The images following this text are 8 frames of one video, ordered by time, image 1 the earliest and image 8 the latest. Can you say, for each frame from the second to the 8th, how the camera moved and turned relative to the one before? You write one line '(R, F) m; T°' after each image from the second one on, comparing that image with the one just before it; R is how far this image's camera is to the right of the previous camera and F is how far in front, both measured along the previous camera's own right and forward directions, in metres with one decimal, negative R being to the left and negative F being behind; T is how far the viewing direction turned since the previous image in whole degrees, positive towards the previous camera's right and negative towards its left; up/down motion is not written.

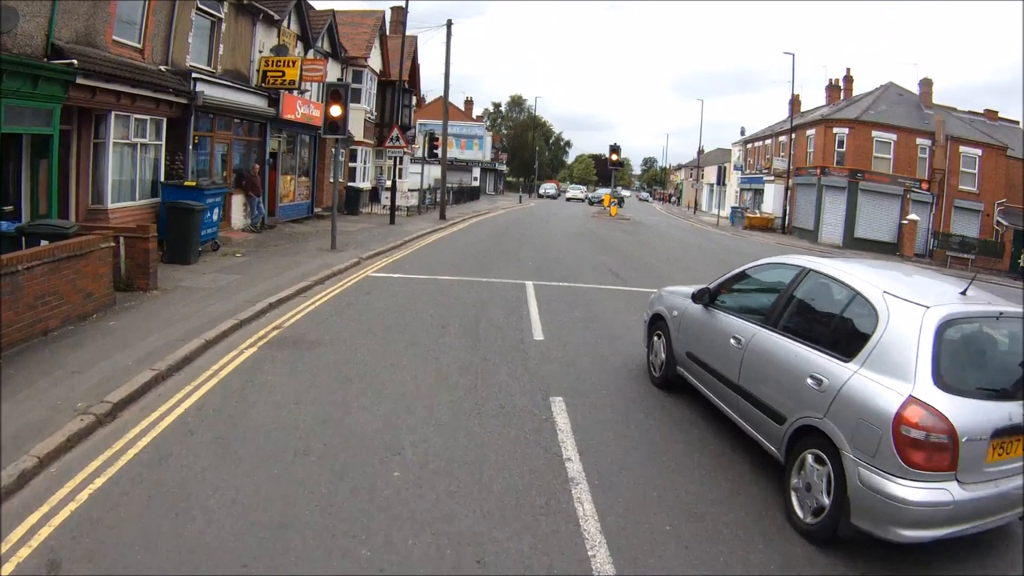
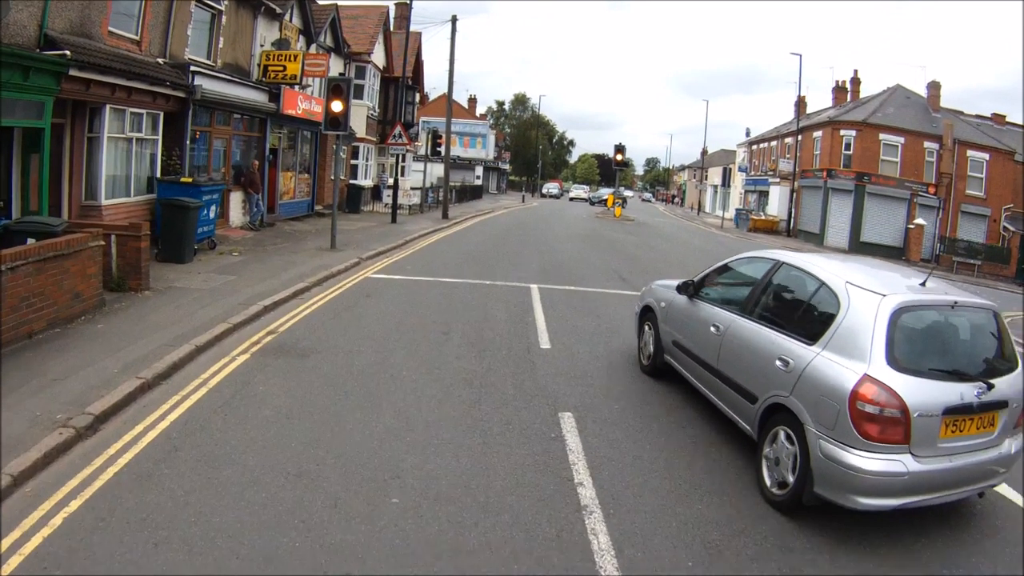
(-0.1, +0.4) m; 0°
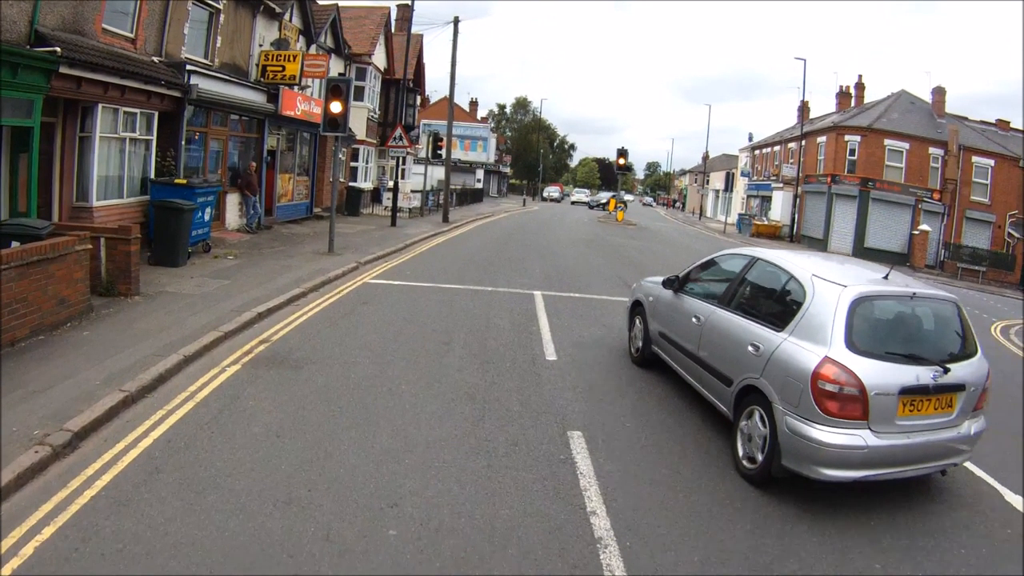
(-0.1, +0.3) m; 0°
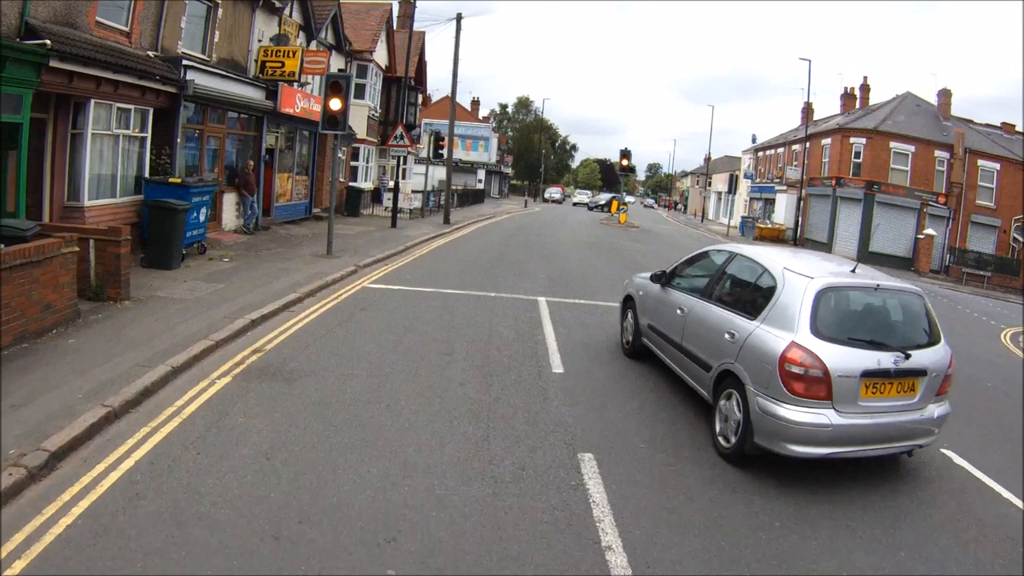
(-0.1, +0.3) m; 0°
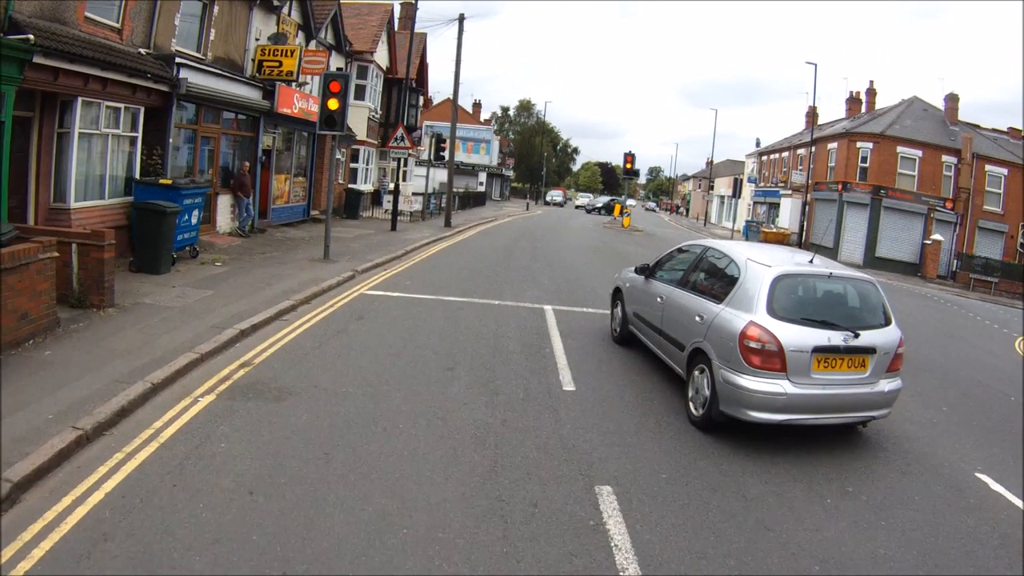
(-0.1, +0.5) m; 0°
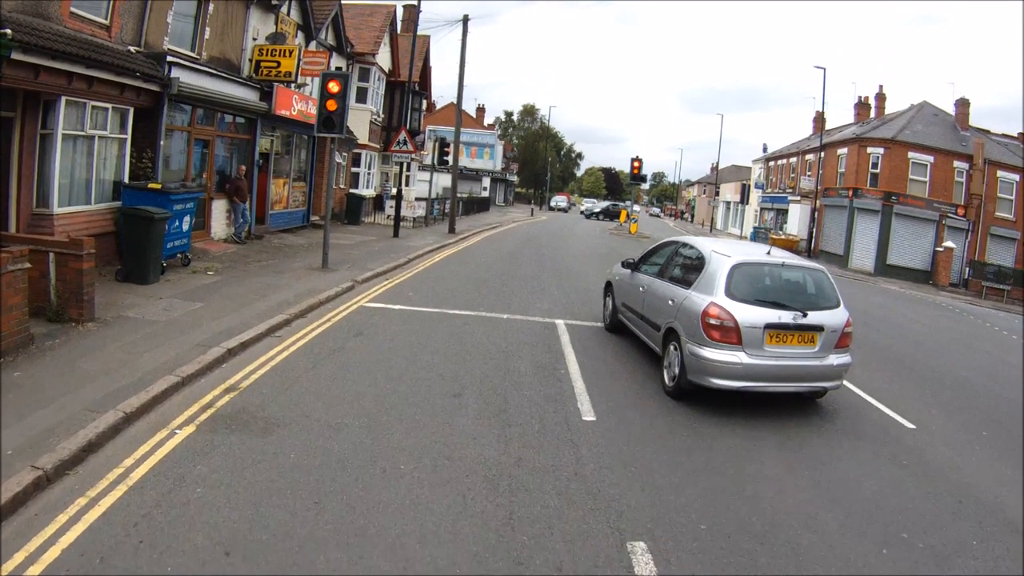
(-0.1, +0.6) m; 0°
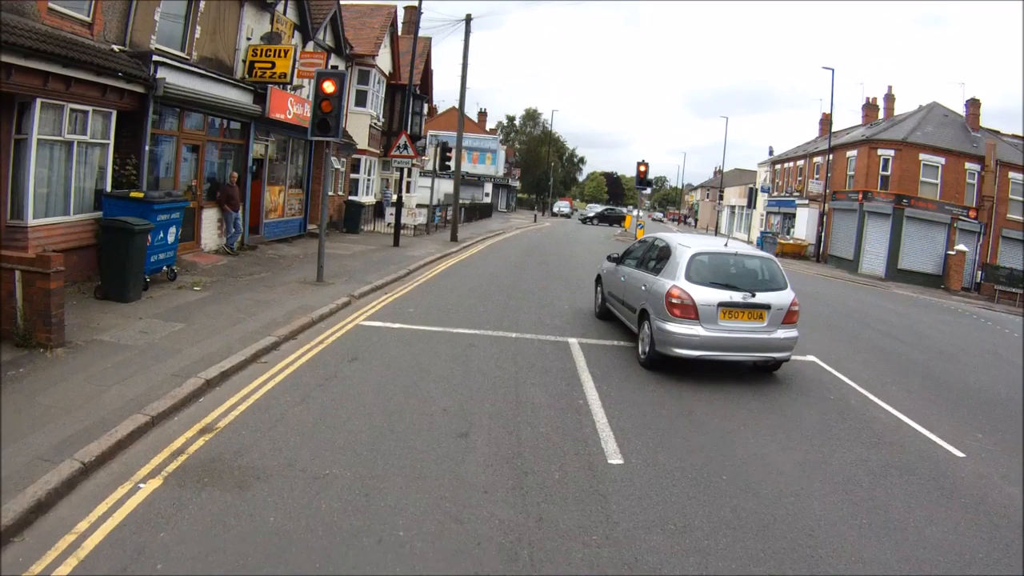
(-0.1, +0.7) m; 0°
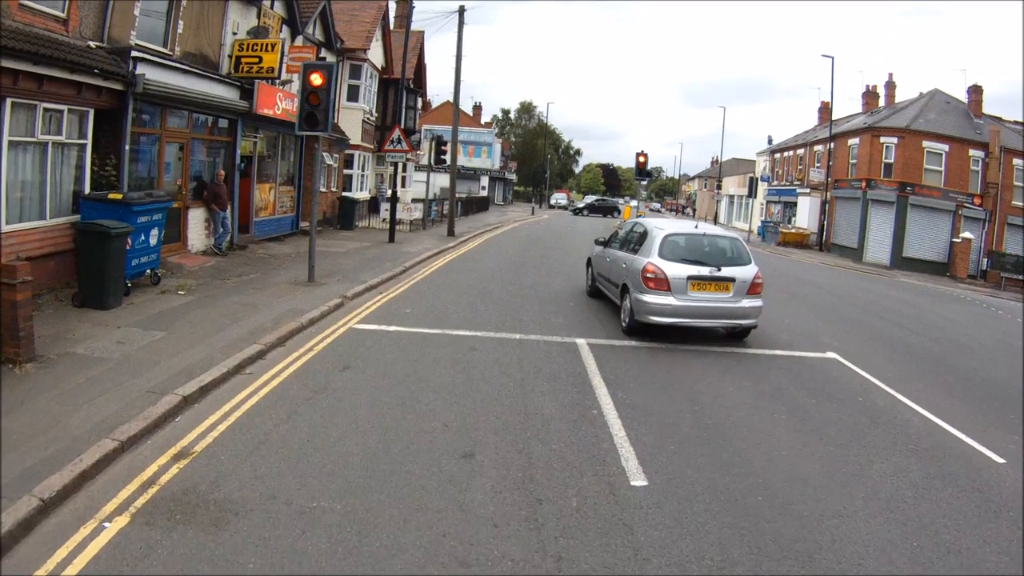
(-0.1, +0.5) m; 0°
